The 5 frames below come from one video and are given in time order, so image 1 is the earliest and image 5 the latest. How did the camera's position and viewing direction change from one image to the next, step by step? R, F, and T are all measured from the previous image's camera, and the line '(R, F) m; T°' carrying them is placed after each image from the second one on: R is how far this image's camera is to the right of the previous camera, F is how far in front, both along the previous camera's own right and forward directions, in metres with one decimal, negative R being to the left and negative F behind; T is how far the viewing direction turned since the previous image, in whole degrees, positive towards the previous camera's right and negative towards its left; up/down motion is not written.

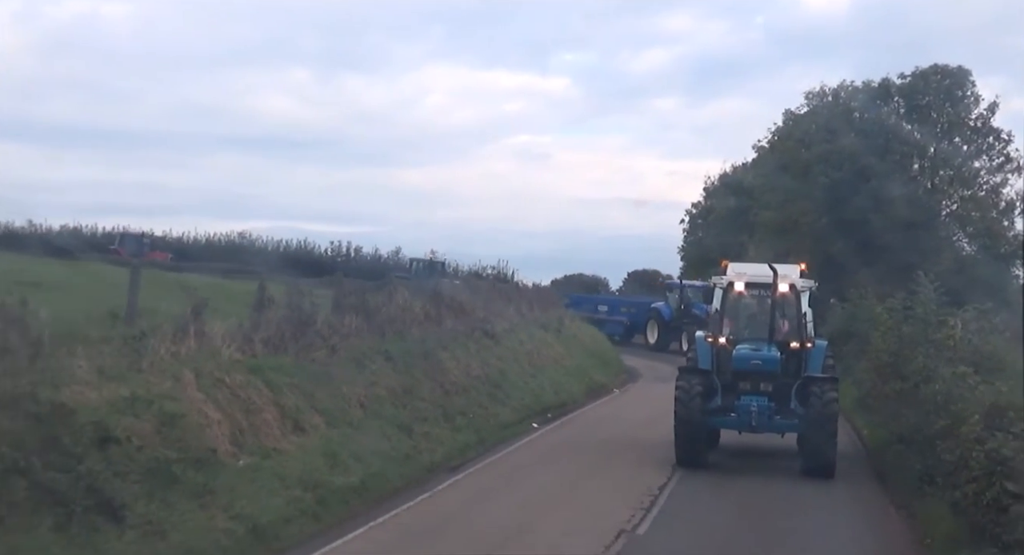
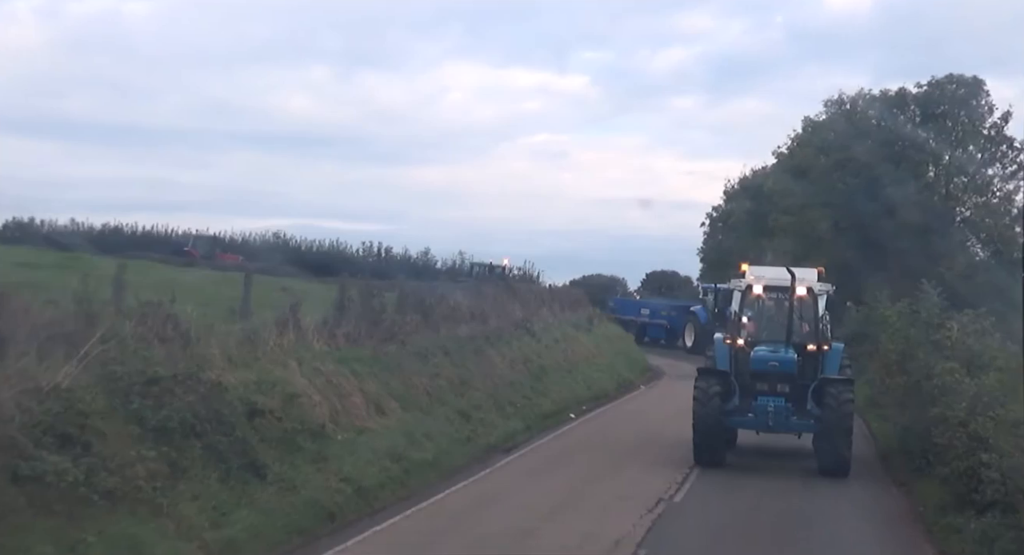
(-0.6, -2.2) m; -1°
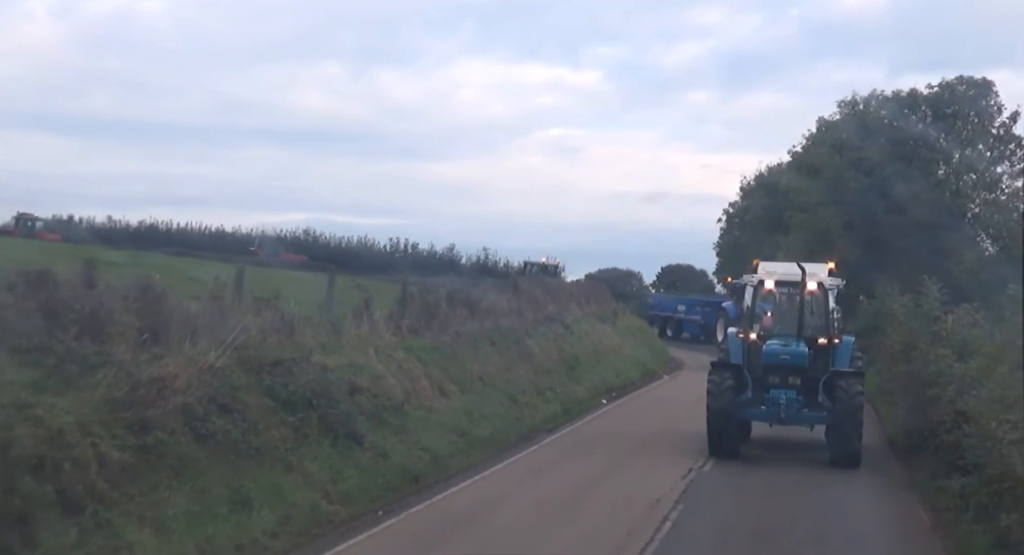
(-0.6, -2.2) m; -1°
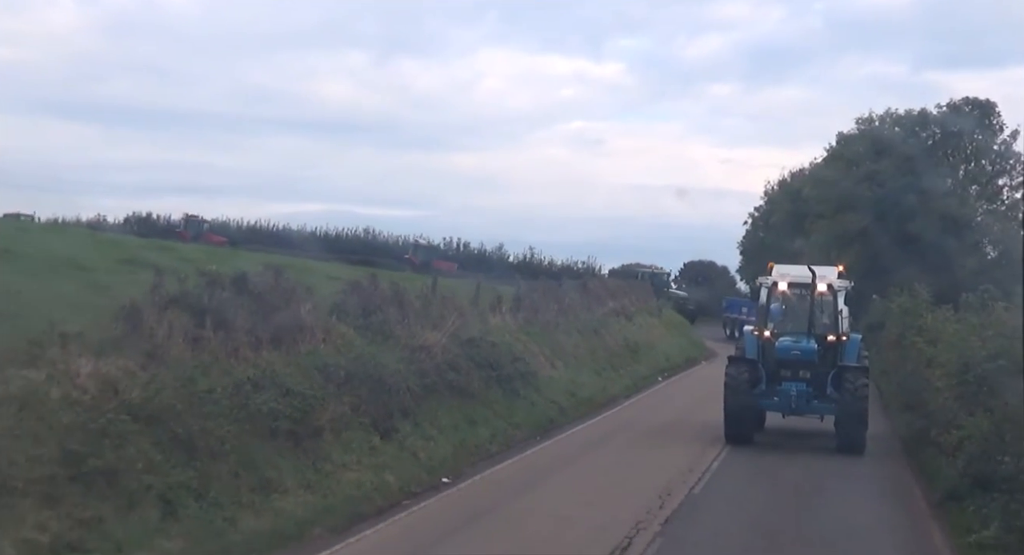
(-1.8, -6.6) m; -1°
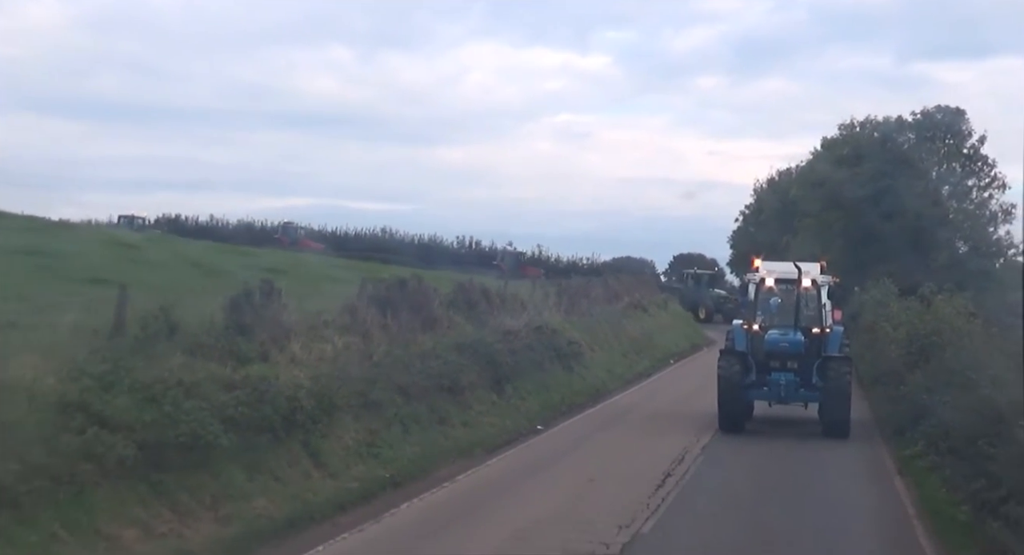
(-1.7, -5.7) m; +1°
